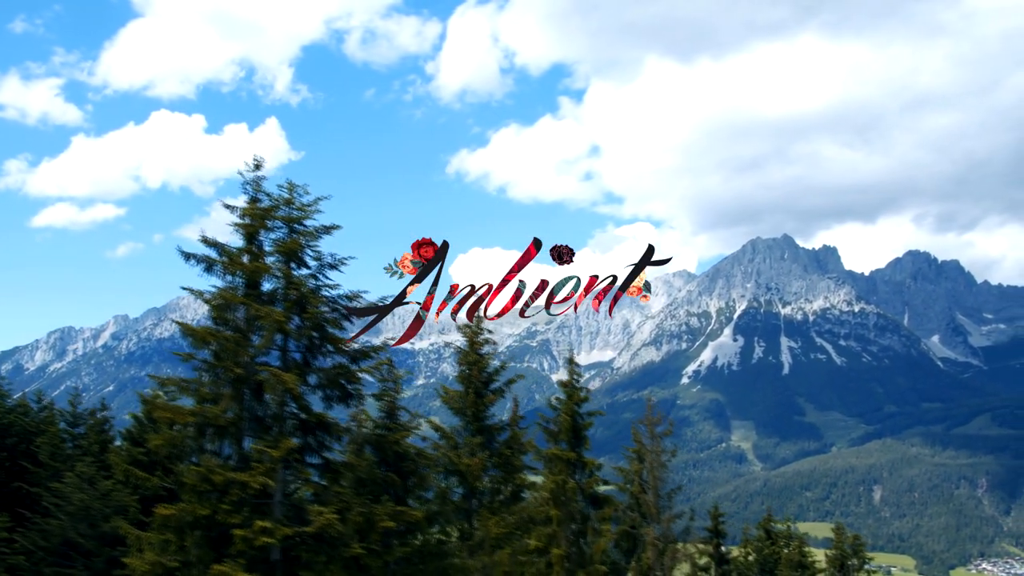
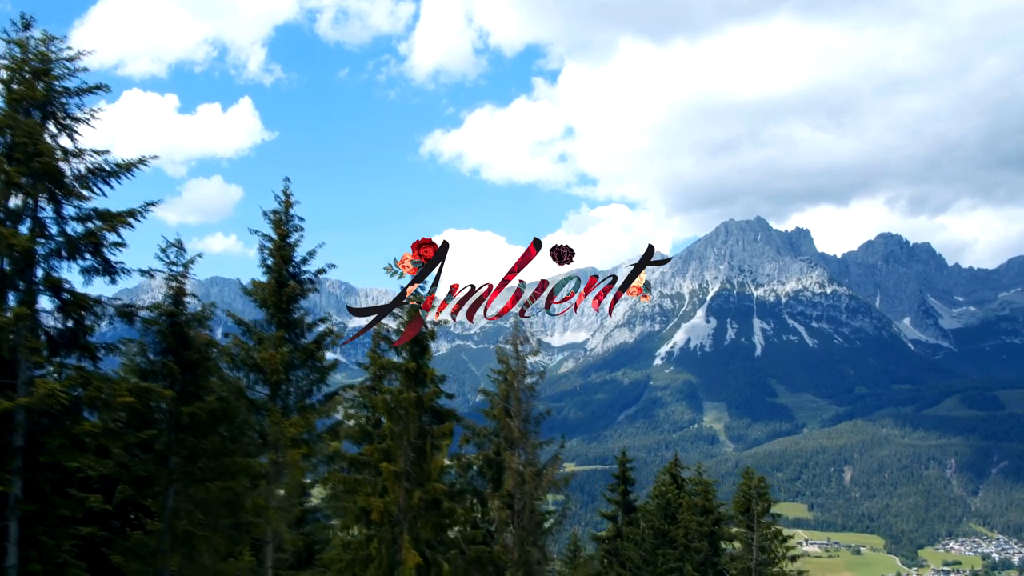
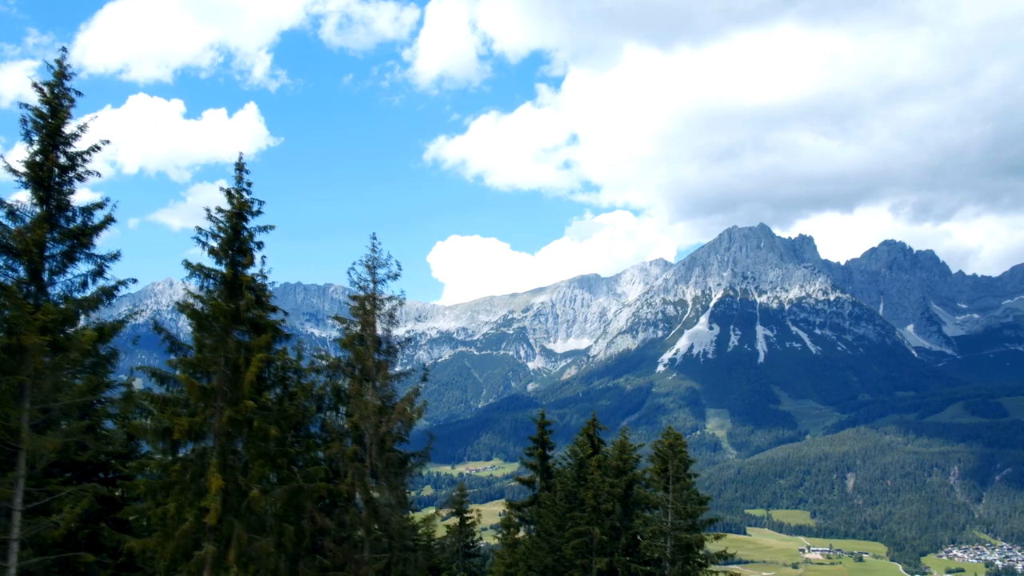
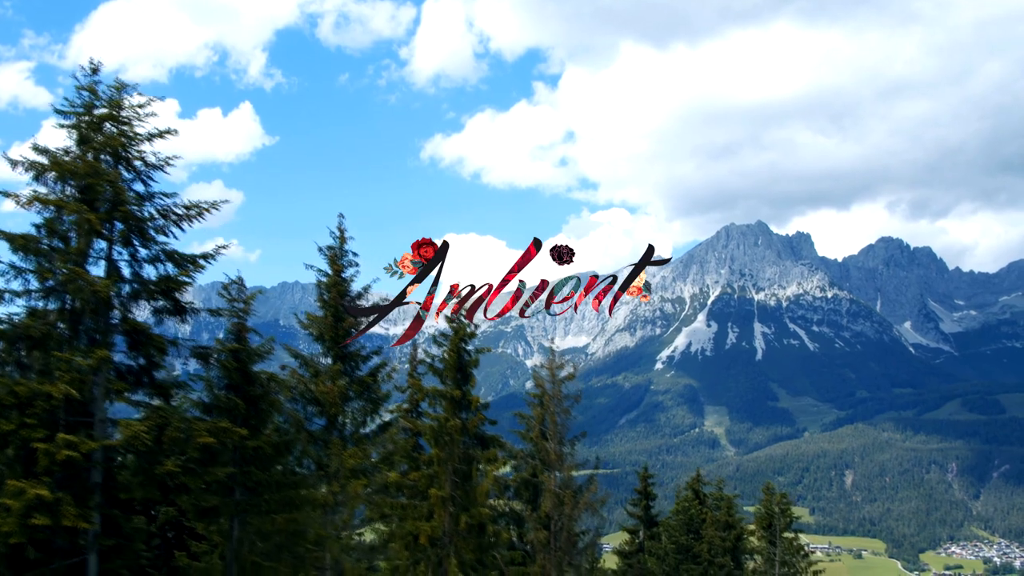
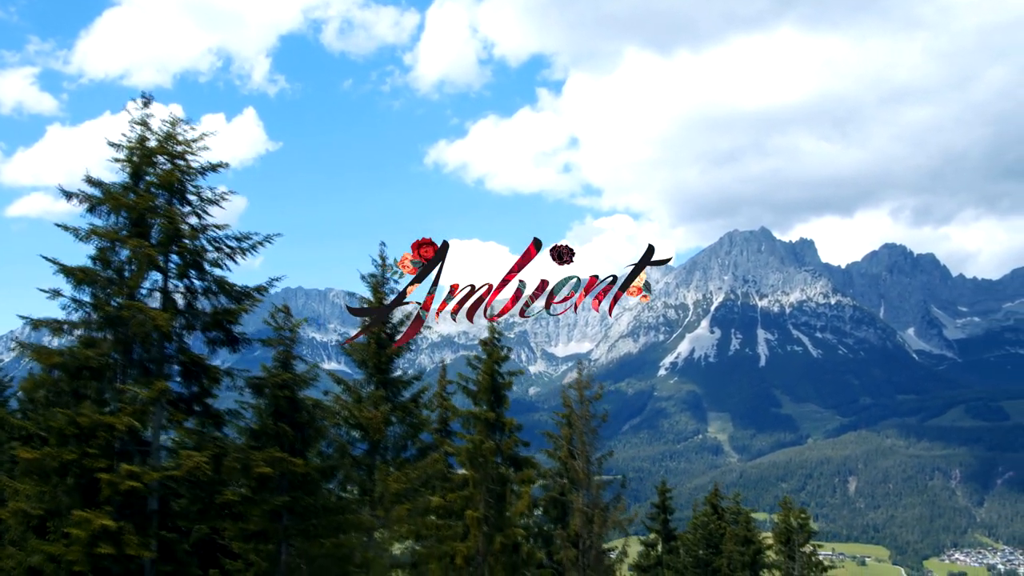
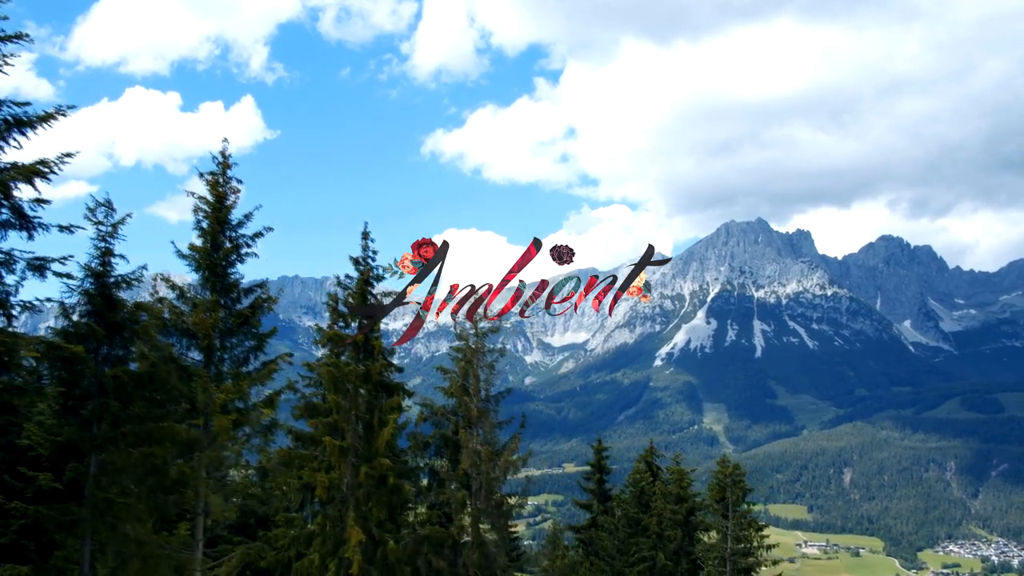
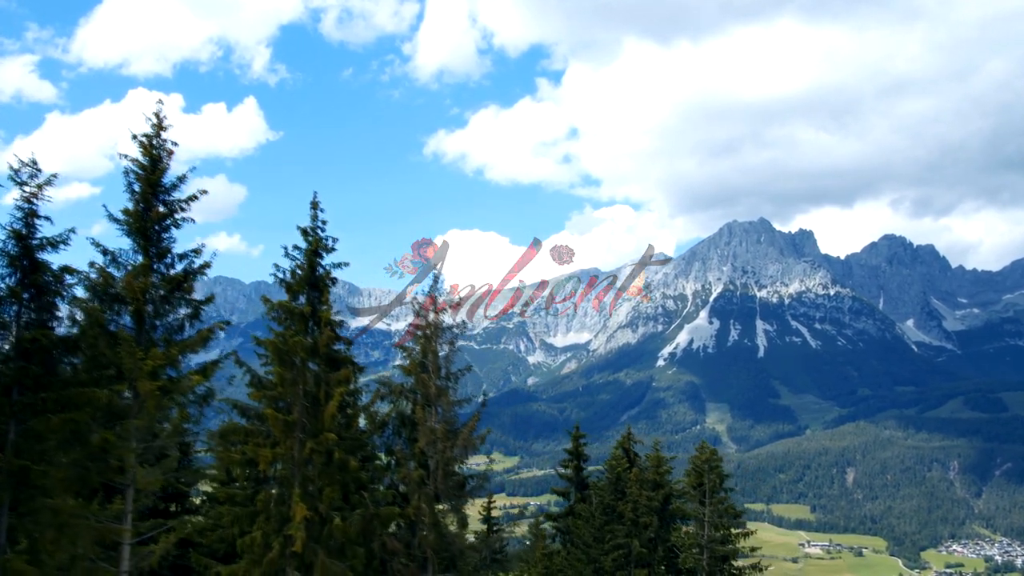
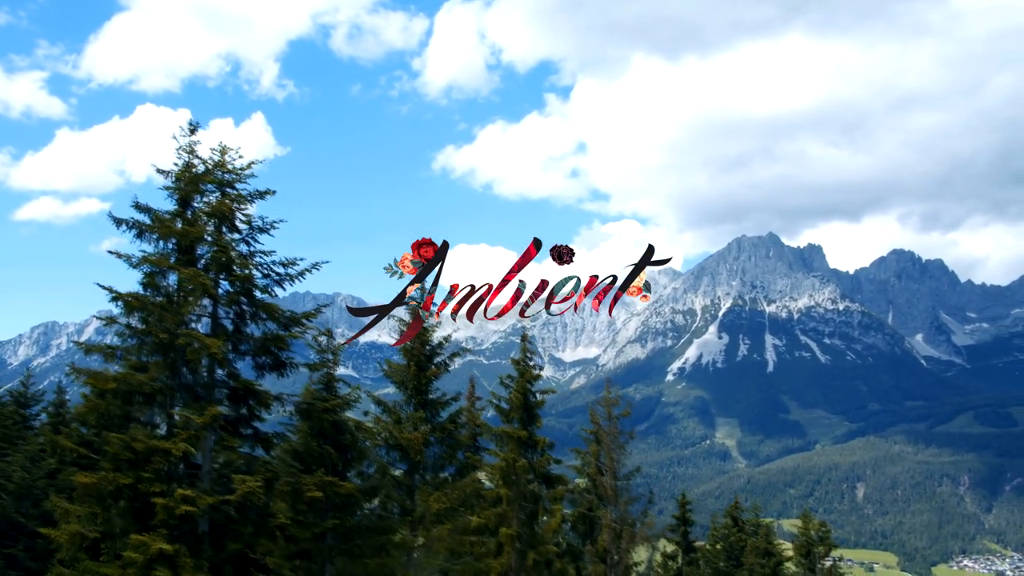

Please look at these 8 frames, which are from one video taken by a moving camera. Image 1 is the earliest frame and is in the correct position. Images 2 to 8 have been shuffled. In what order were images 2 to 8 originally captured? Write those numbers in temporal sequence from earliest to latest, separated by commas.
8, 5, 4, 2, 6, 7, 3
